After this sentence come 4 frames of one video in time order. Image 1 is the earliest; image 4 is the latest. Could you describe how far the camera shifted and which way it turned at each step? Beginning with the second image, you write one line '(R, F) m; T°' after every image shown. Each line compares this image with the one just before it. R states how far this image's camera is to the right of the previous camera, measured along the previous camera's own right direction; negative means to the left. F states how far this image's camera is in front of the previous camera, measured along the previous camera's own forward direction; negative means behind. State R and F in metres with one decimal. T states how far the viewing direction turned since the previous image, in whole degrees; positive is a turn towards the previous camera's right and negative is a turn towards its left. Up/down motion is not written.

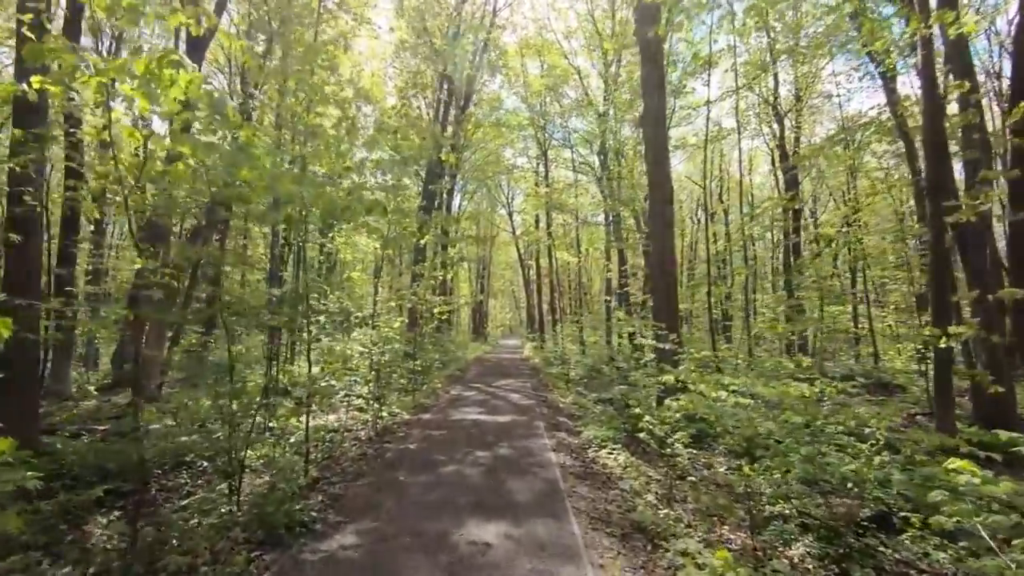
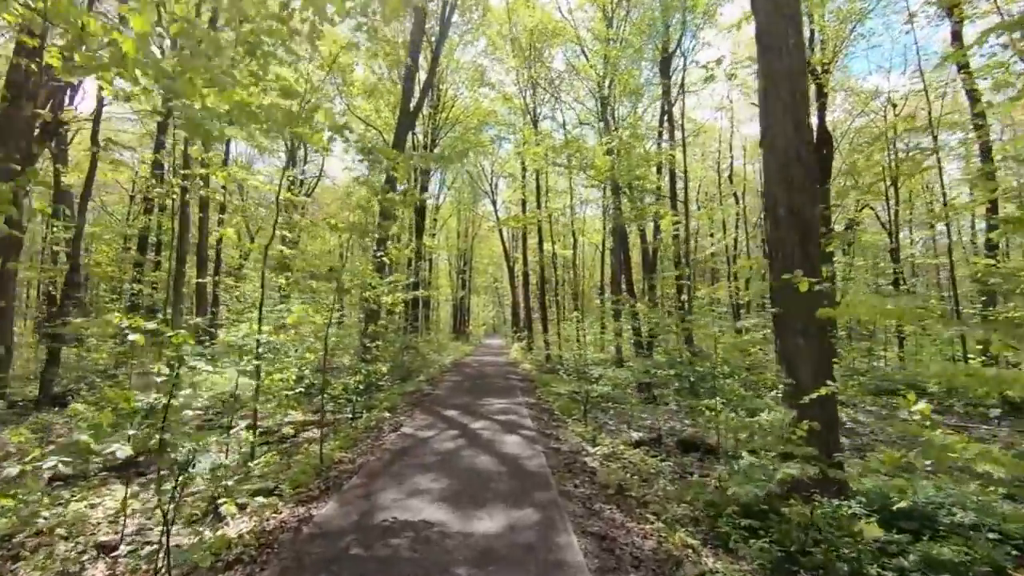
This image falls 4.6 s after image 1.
(-0.1, +4.0) m; +2°
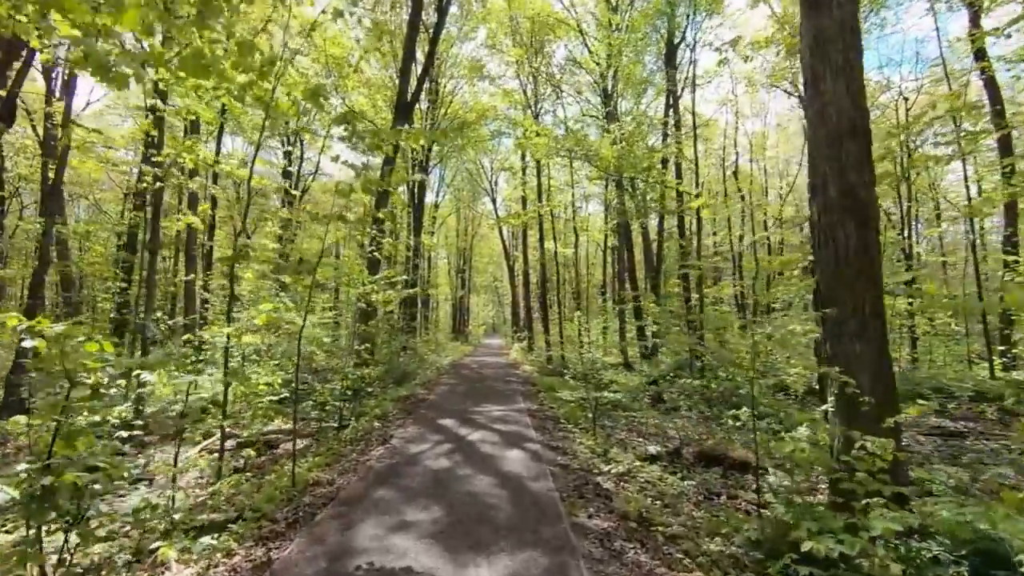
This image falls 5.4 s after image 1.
(0.0, +0.7) m; 0°
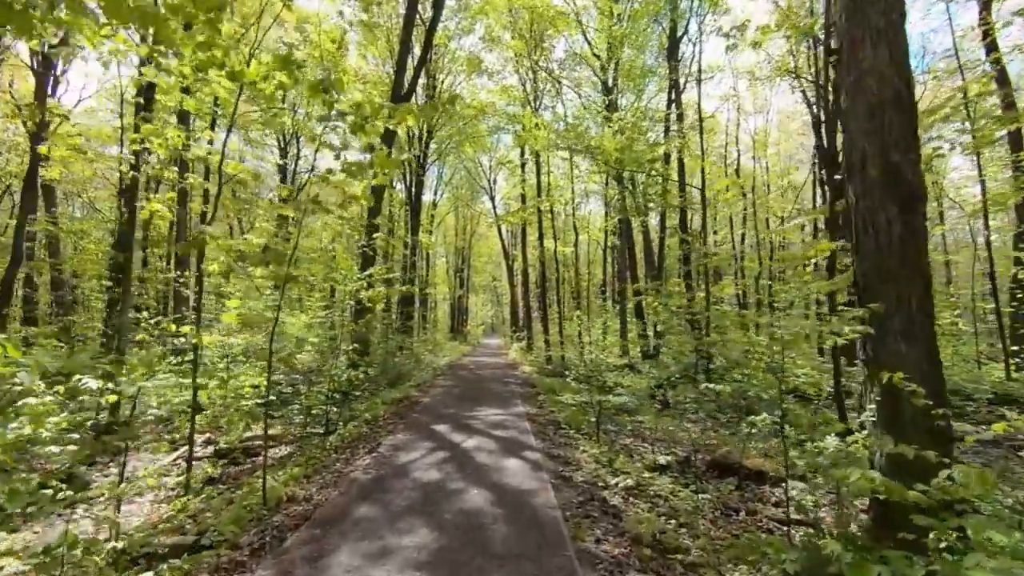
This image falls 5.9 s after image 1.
(0.0, +0.4) m; 0°
